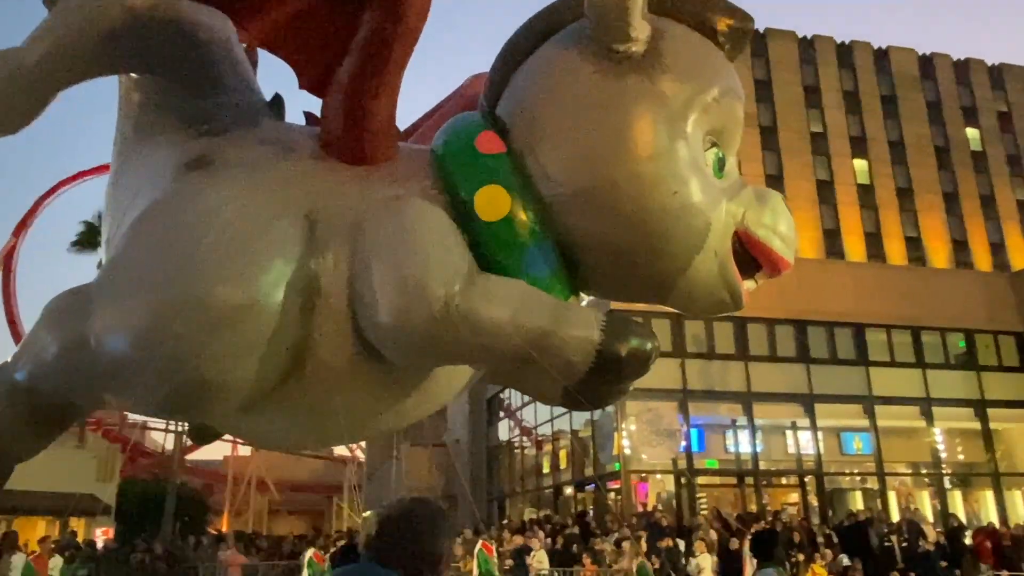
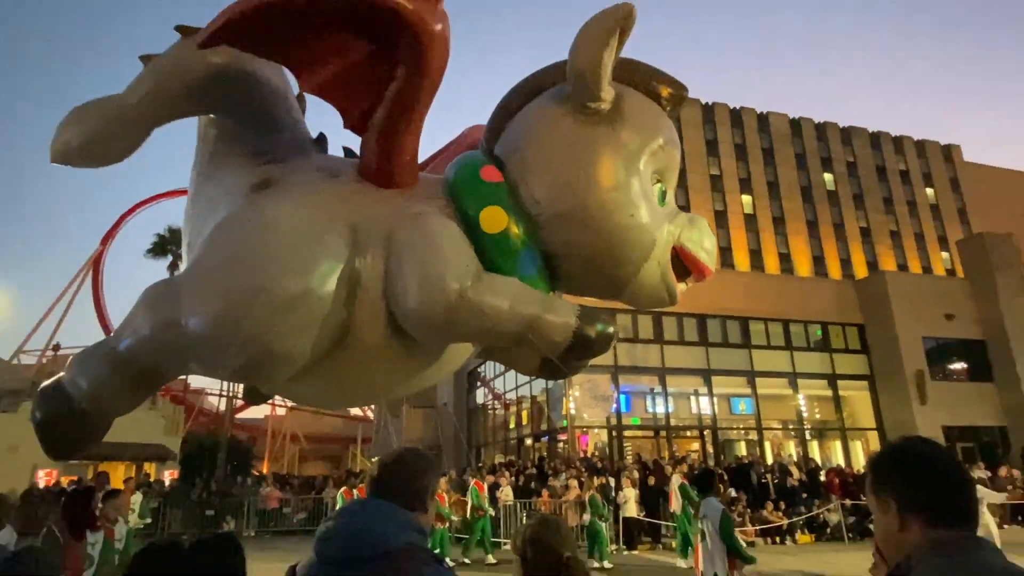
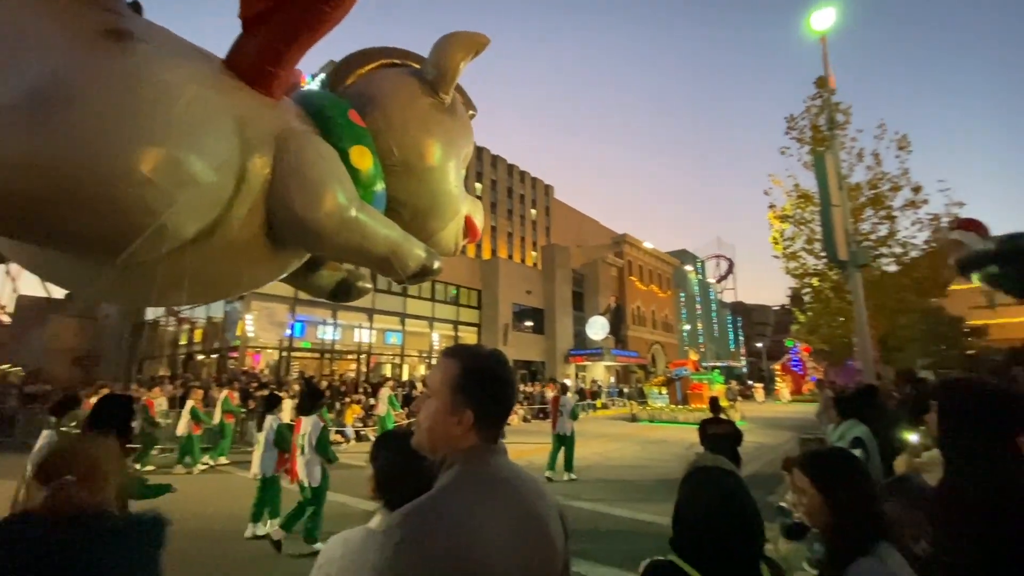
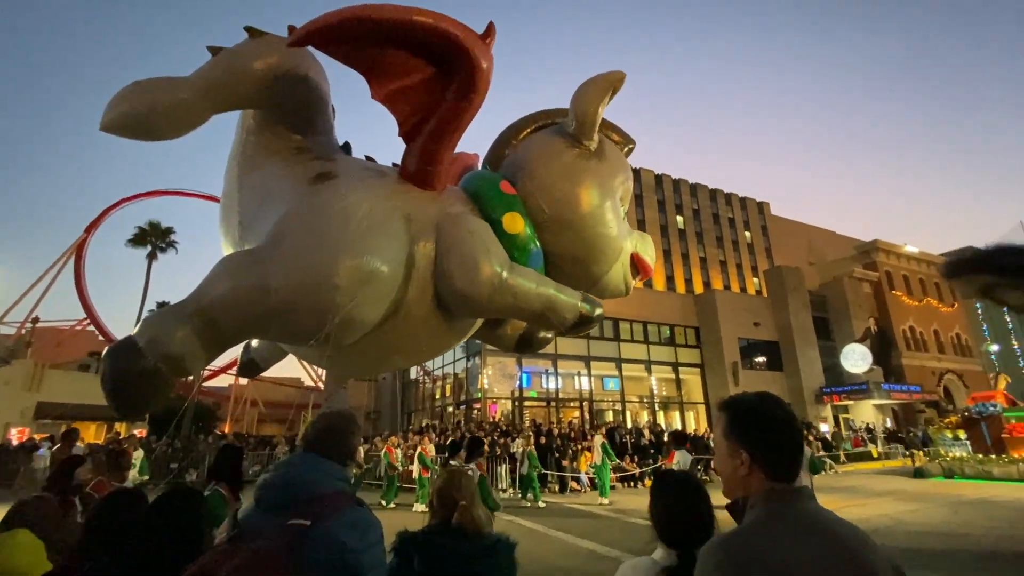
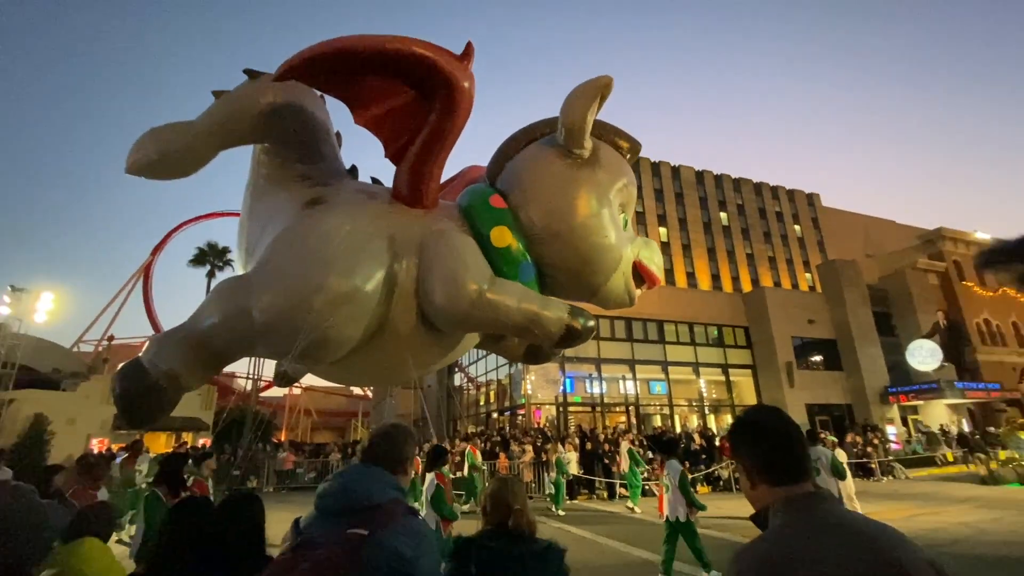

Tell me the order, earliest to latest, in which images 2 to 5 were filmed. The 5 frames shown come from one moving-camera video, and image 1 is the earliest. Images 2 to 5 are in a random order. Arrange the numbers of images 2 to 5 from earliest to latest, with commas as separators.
2, 5, 4, 3
